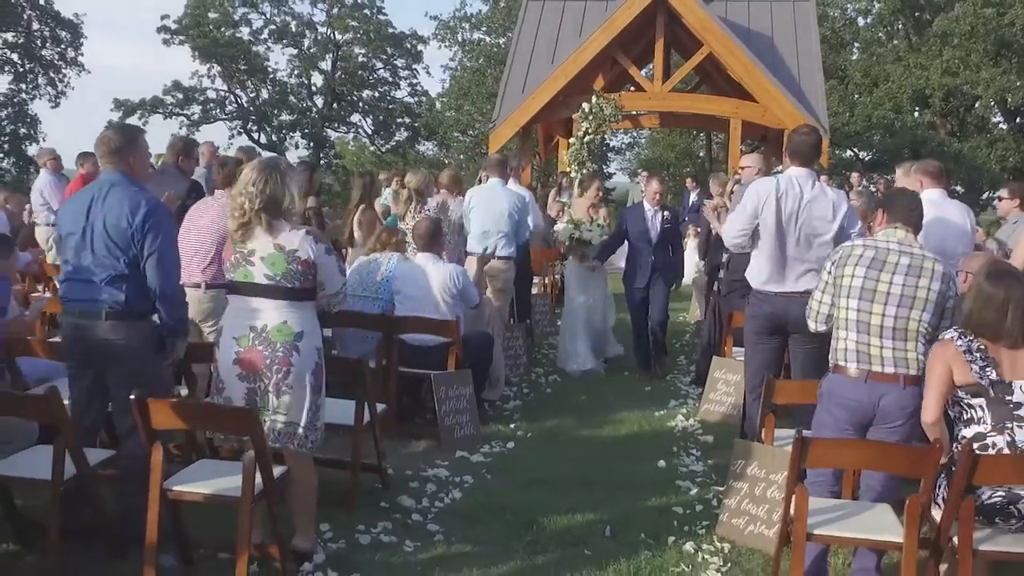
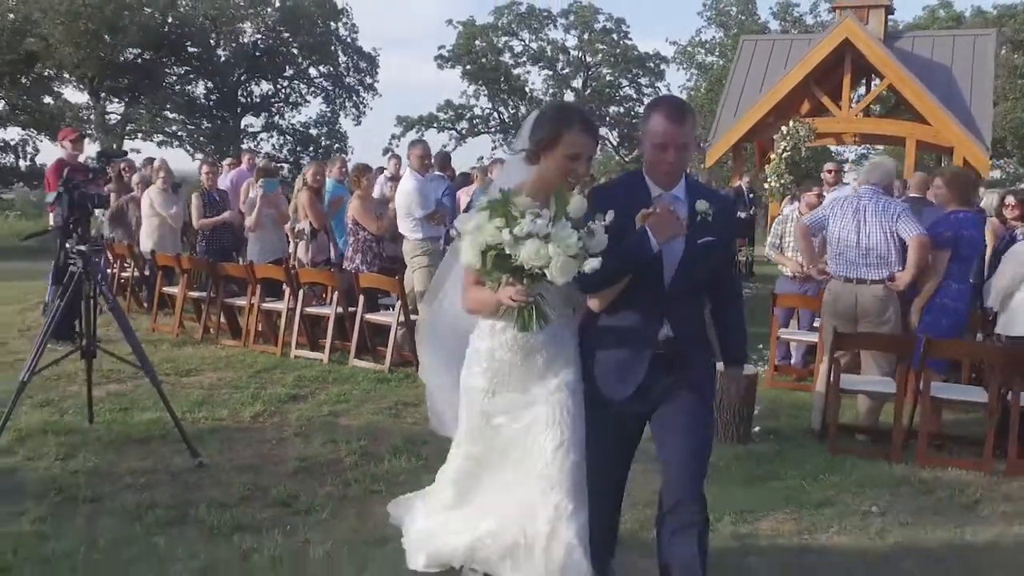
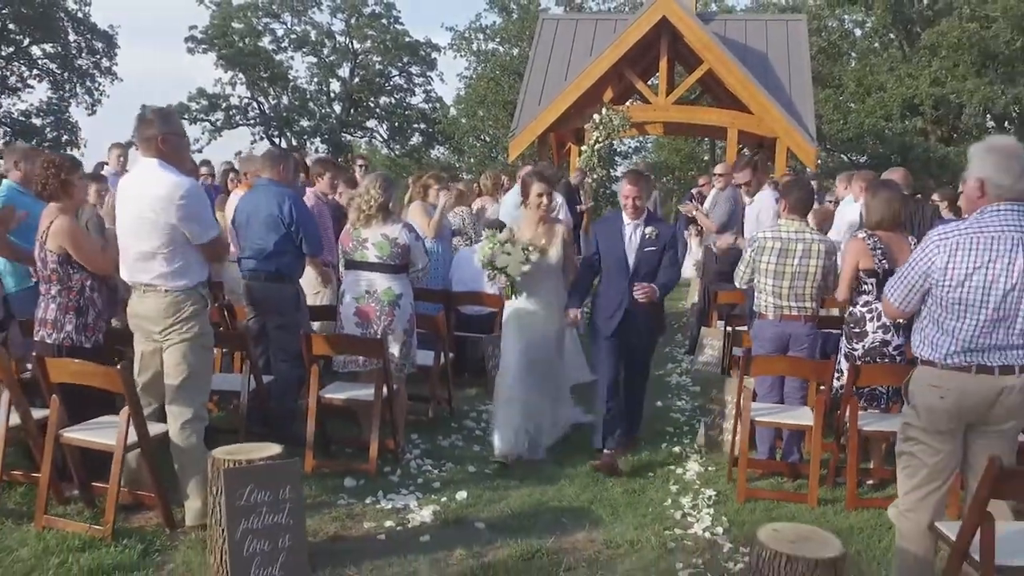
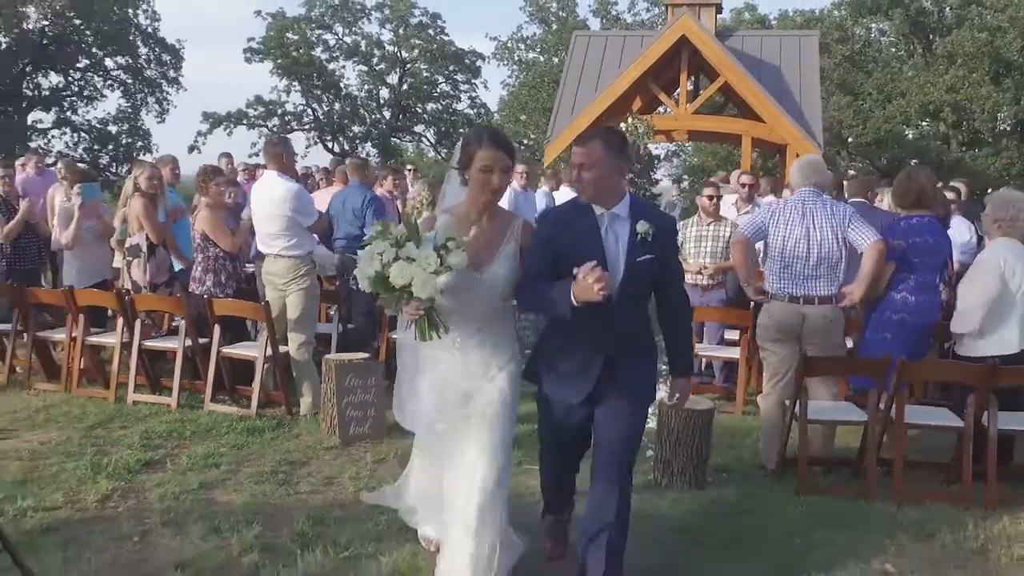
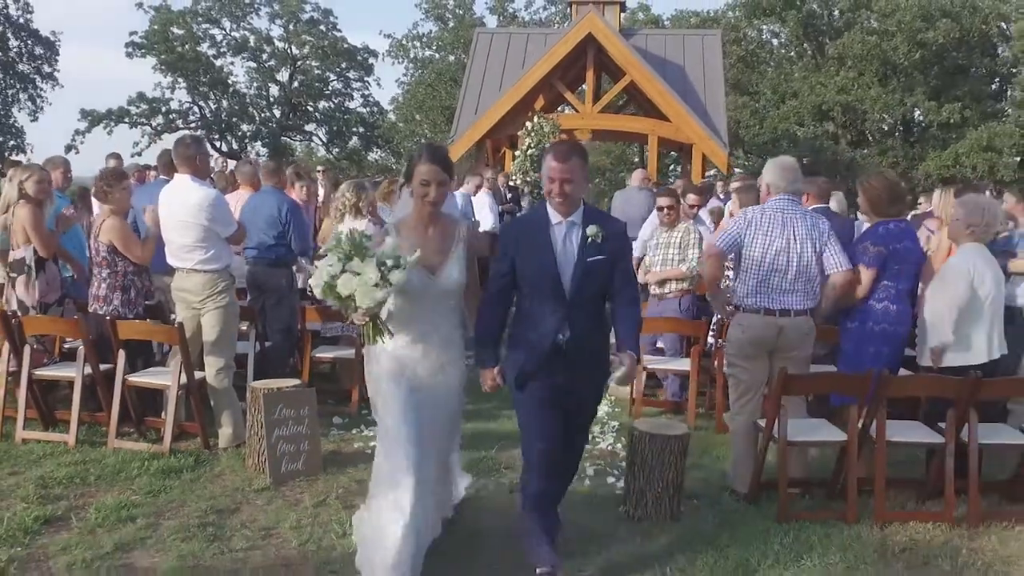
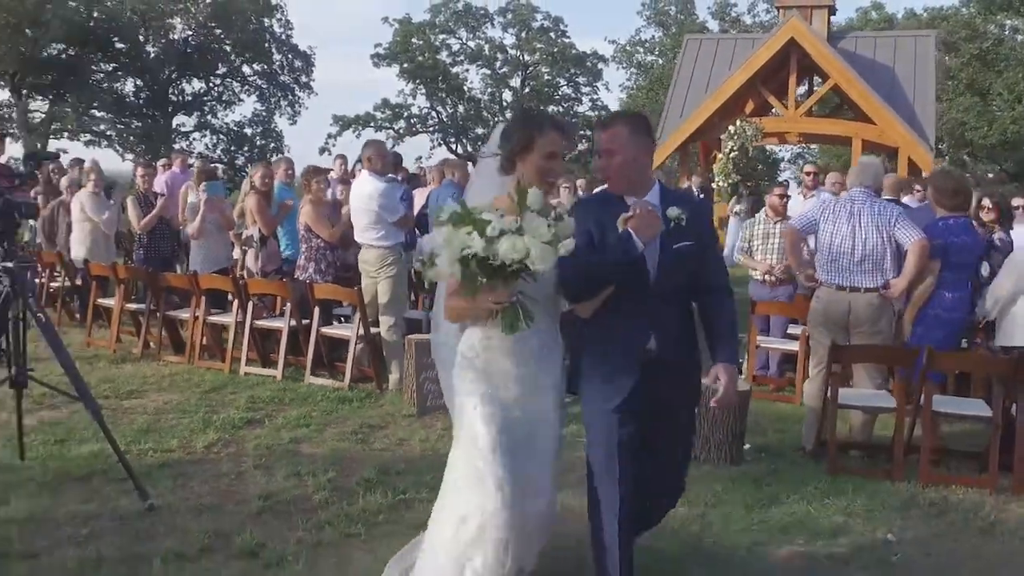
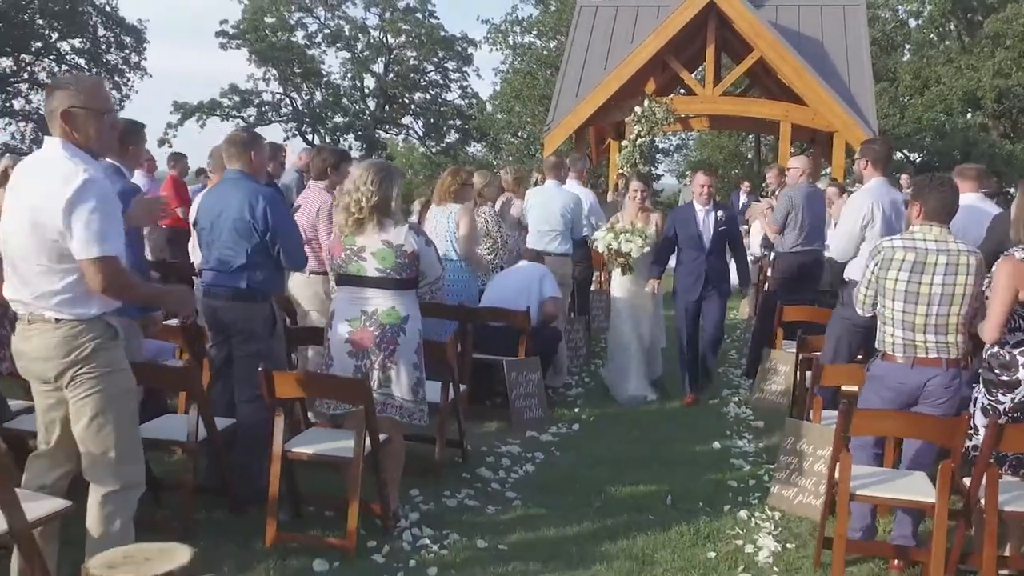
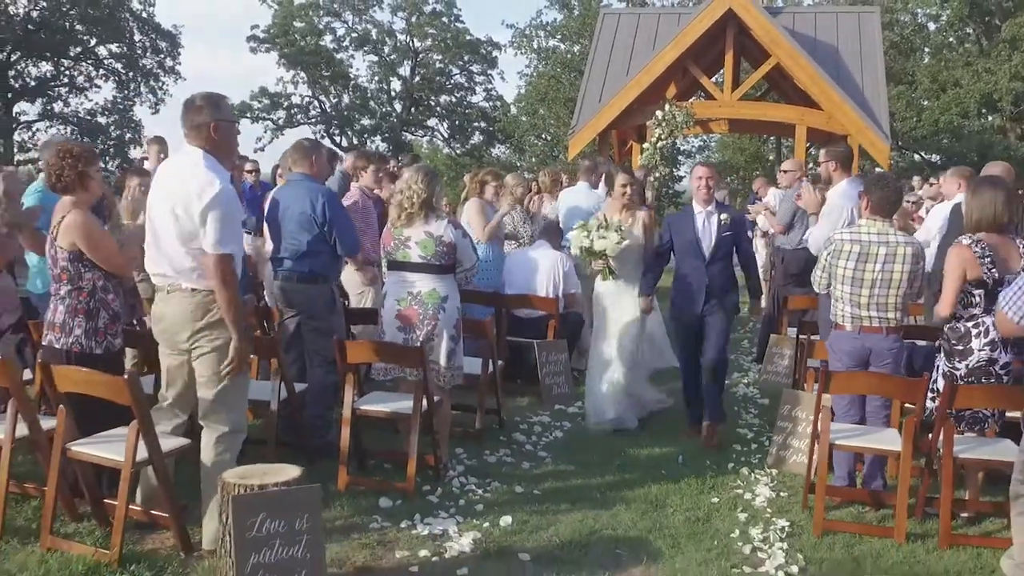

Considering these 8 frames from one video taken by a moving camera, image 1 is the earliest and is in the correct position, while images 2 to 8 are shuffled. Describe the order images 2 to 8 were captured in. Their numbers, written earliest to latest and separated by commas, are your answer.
7, 8, 3, 5, 4, 6, 2
